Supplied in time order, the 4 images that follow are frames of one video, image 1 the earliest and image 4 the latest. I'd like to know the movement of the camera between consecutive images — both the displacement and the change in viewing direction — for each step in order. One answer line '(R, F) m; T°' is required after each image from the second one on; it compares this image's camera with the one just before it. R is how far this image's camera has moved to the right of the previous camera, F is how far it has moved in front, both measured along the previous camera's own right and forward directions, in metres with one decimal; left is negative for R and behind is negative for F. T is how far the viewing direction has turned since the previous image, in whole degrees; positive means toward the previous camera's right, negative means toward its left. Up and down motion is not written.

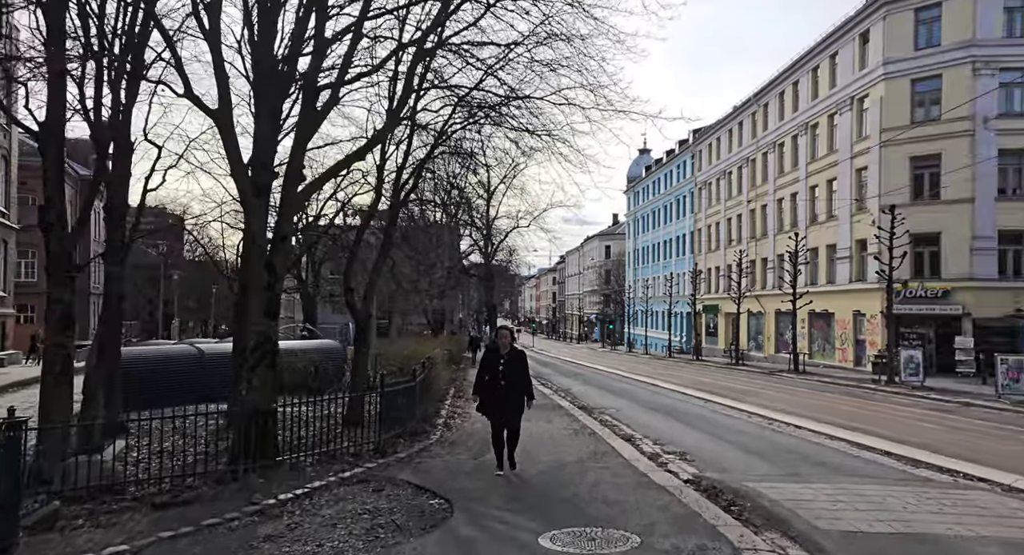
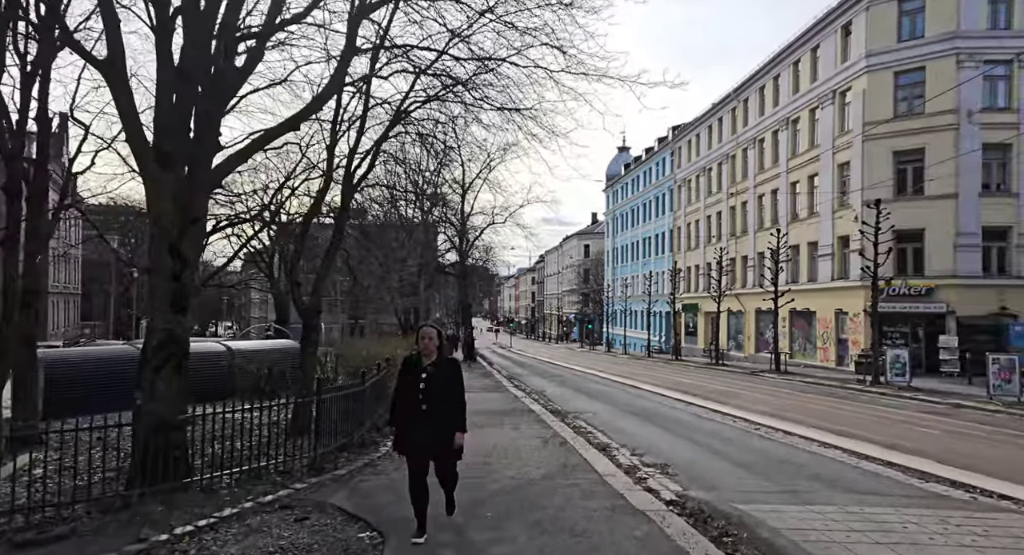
(+0.3, +1.2) m; +2°
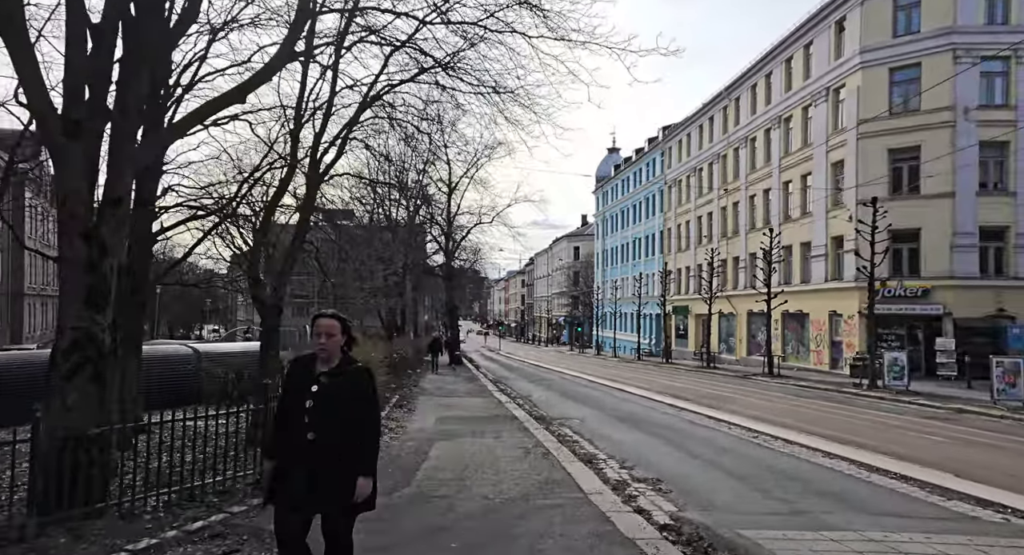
(+0.2, +0.9) m; +1°
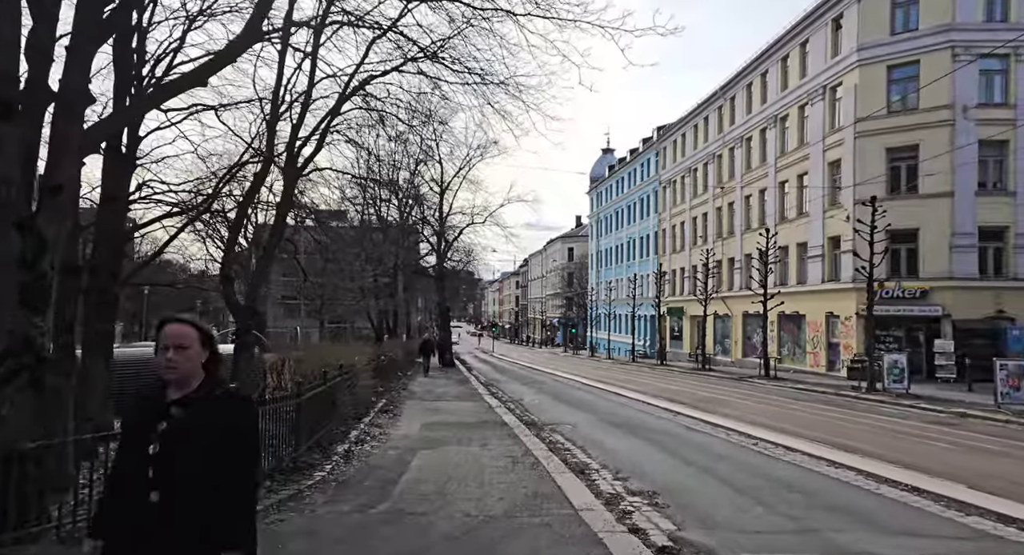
(+0.1, +0.5) m; 0°
